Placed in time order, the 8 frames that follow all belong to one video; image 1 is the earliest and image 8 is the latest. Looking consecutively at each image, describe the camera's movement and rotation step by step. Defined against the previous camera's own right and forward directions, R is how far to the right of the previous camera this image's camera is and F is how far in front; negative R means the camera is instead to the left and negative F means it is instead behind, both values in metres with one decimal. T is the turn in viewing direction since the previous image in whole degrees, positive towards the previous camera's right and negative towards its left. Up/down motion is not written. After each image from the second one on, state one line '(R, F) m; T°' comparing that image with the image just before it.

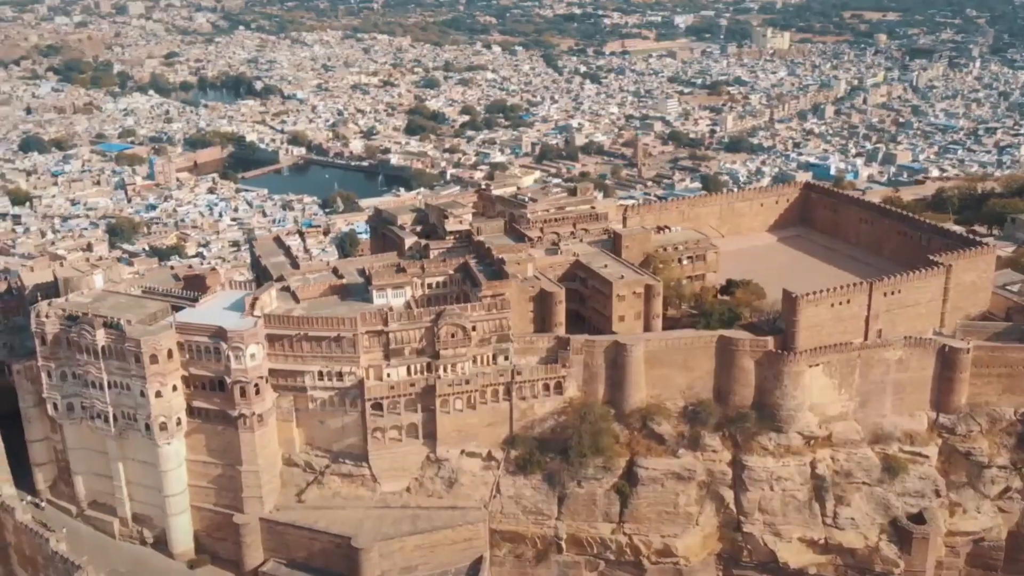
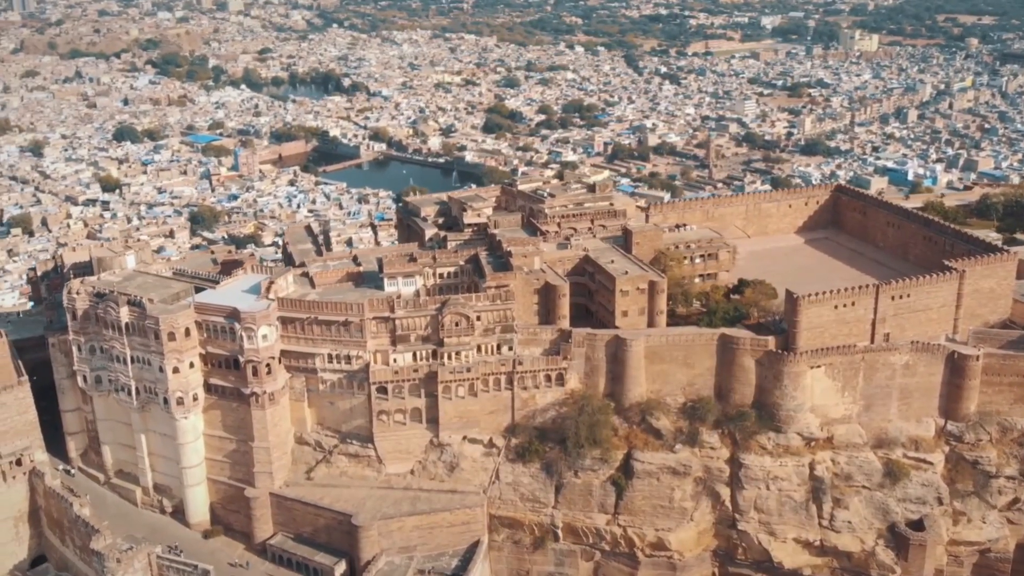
(+1.8, -0.4) m; -5°
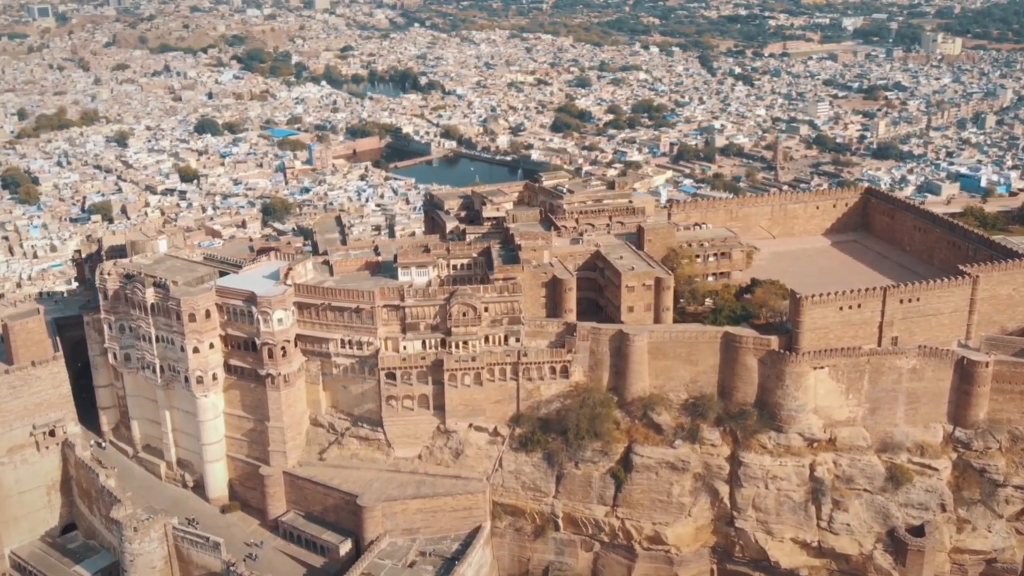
(+1.6, -0.4) m; -4°
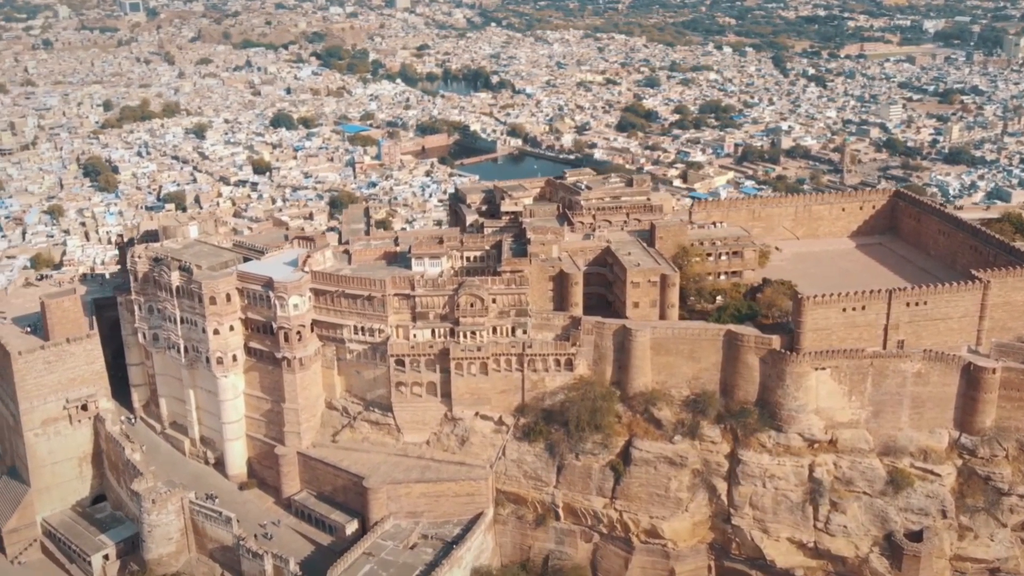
(+1.6, -0.4) m; -4°
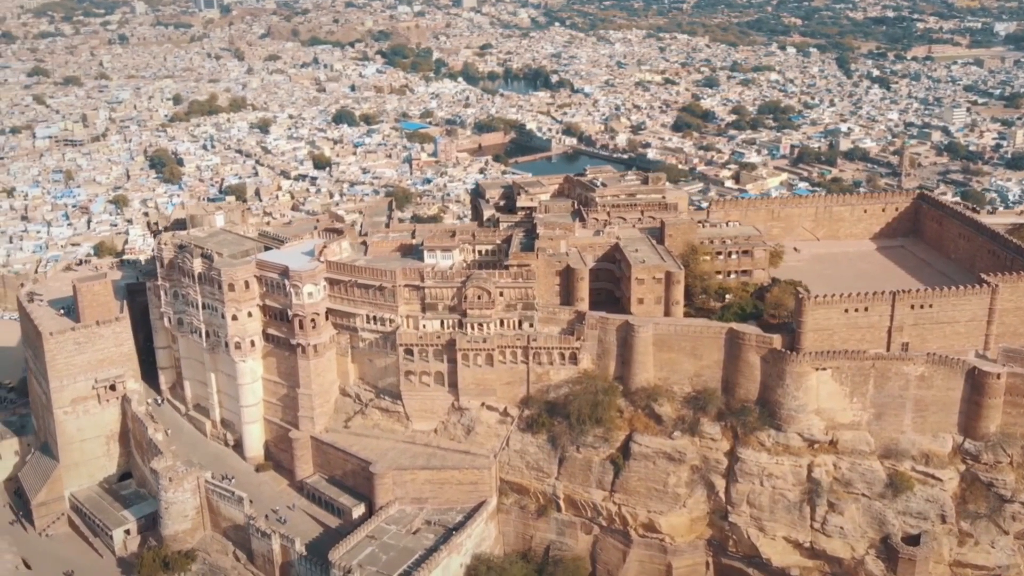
(+1.4, -0.4) m; -4°
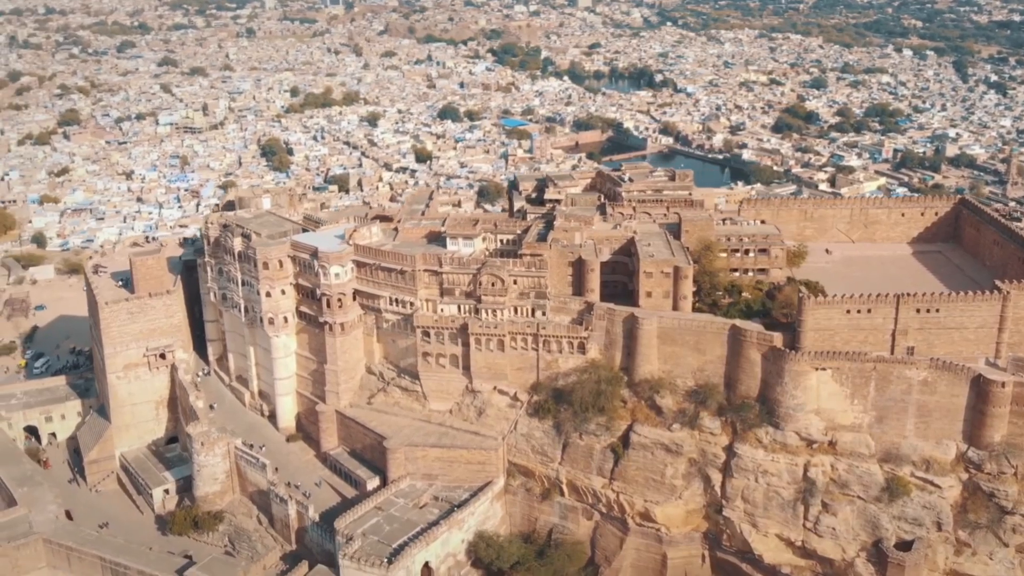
(+2.5, -0.5) m; -7°
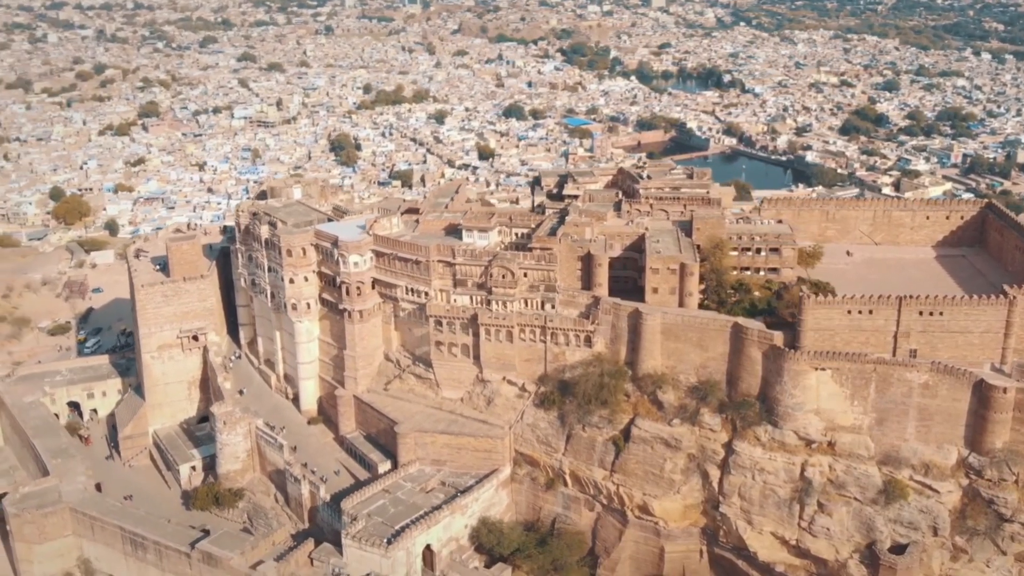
(+1.6, -0.4) m; -4°
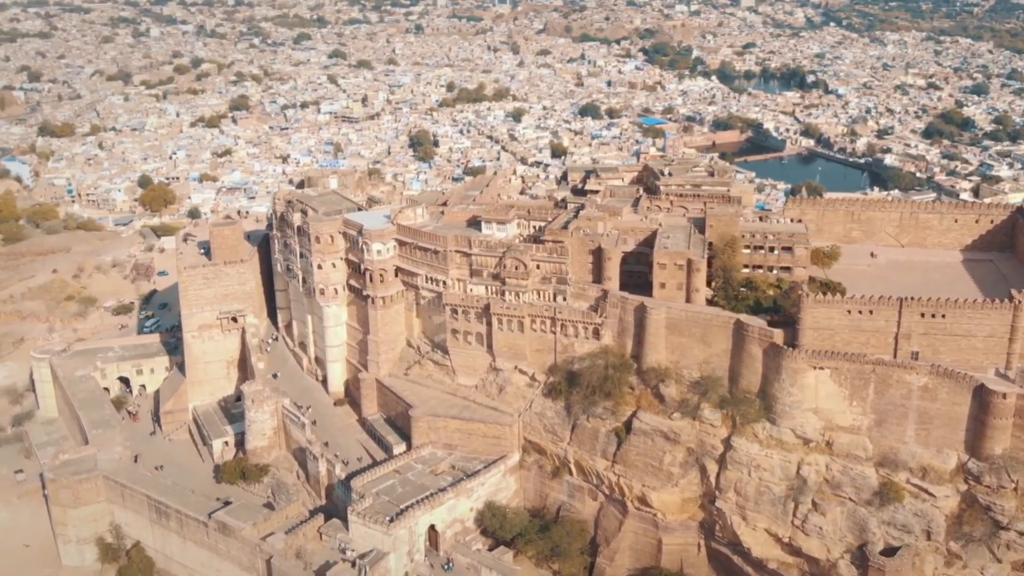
(+2.0, -0.4) m; -5°
